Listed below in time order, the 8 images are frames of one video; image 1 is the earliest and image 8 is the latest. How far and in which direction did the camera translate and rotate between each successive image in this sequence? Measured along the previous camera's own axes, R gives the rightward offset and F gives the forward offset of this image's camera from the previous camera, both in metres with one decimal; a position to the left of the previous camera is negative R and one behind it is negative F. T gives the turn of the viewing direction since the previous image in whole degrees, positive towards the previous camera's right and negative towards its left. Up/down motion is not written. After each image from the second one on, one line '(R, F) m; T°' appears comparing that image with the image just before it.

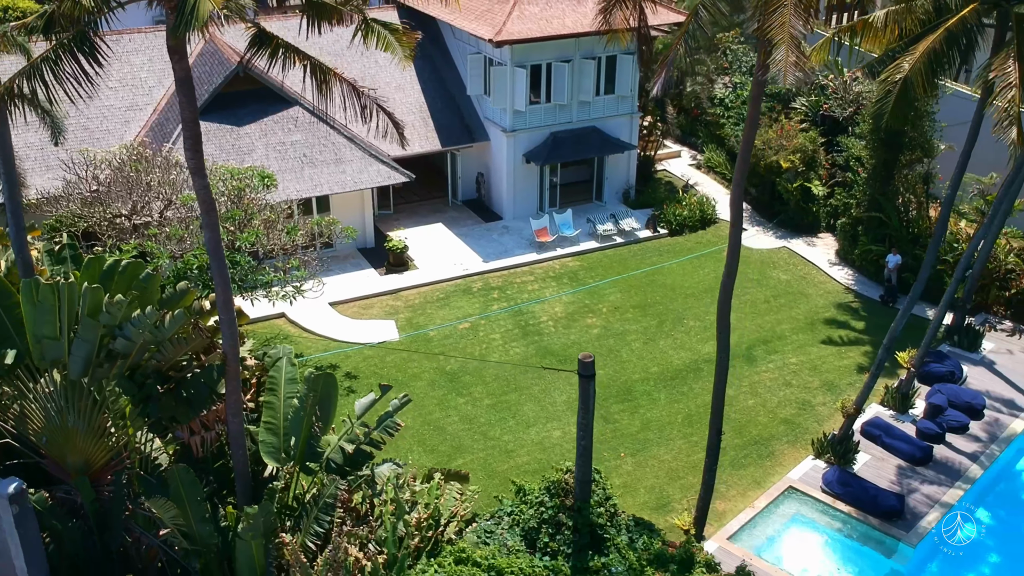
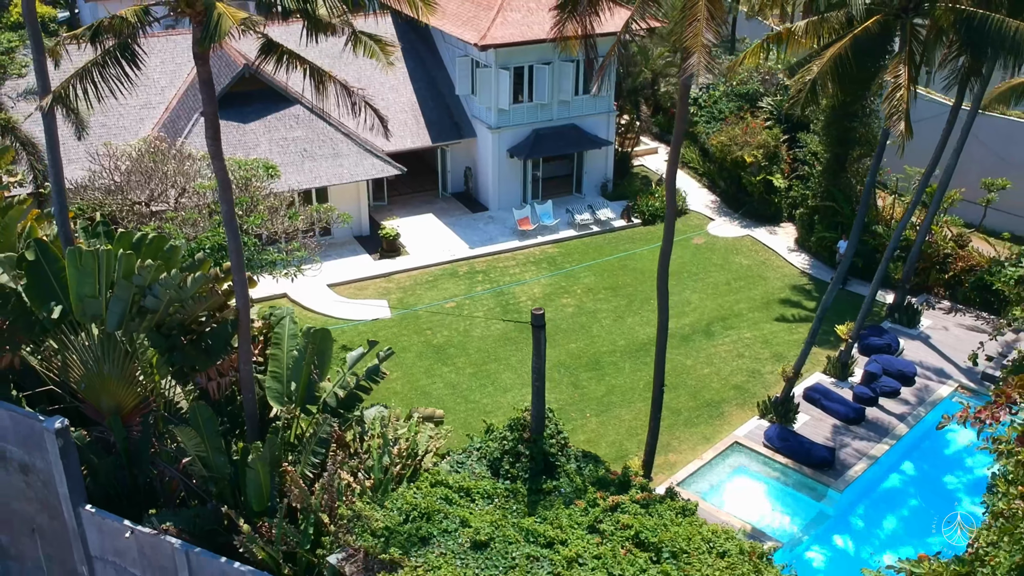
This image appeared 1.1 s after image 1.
(+0.4, -2.2) m; 0°
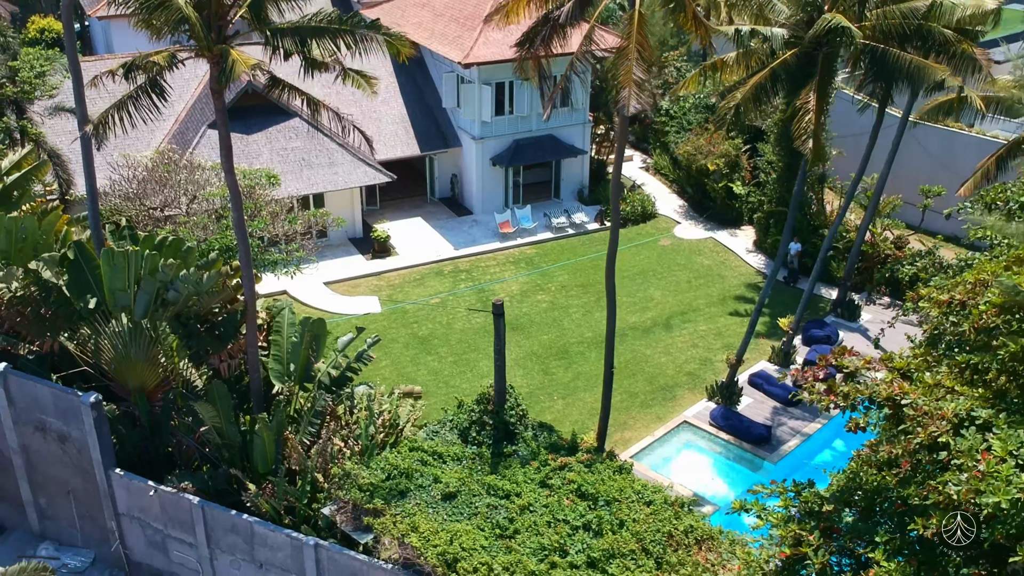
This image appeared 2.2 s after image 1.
(+0.5, -2.5) m; 0°
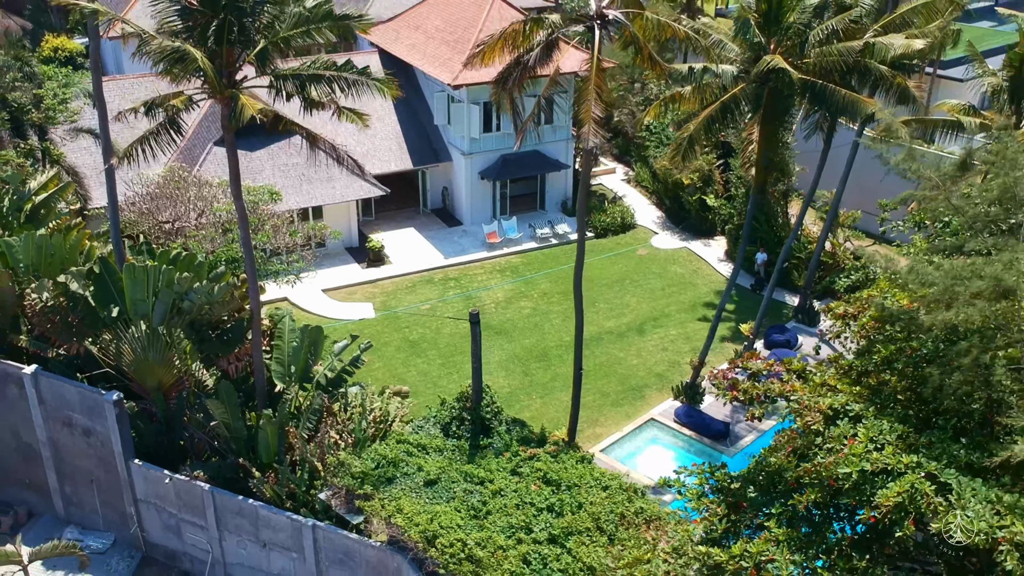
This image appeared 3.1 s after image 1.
(+0.4, -2.1) m; 0°
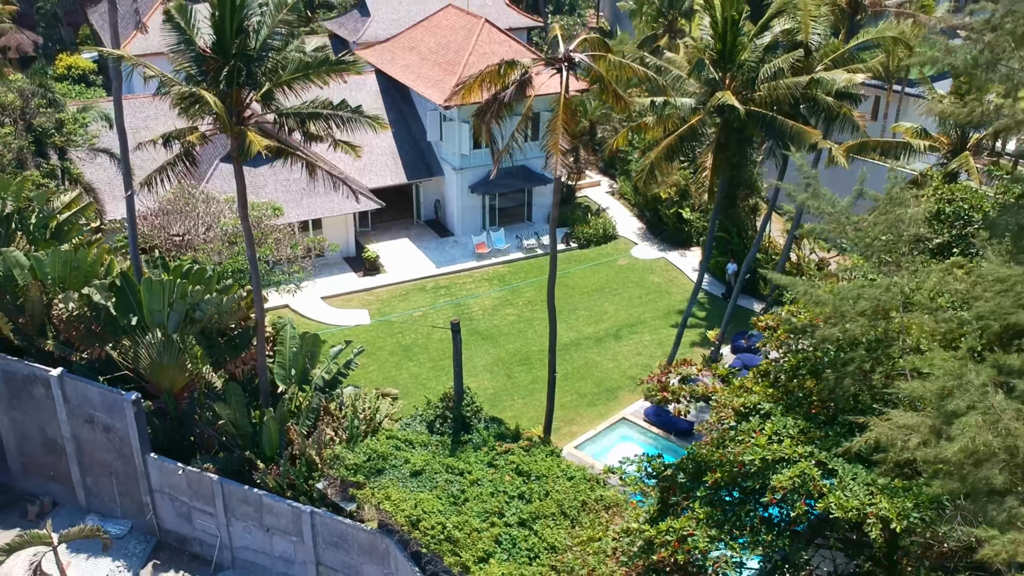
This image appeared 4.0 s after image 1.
(+0.4, -2.1) m; 0°
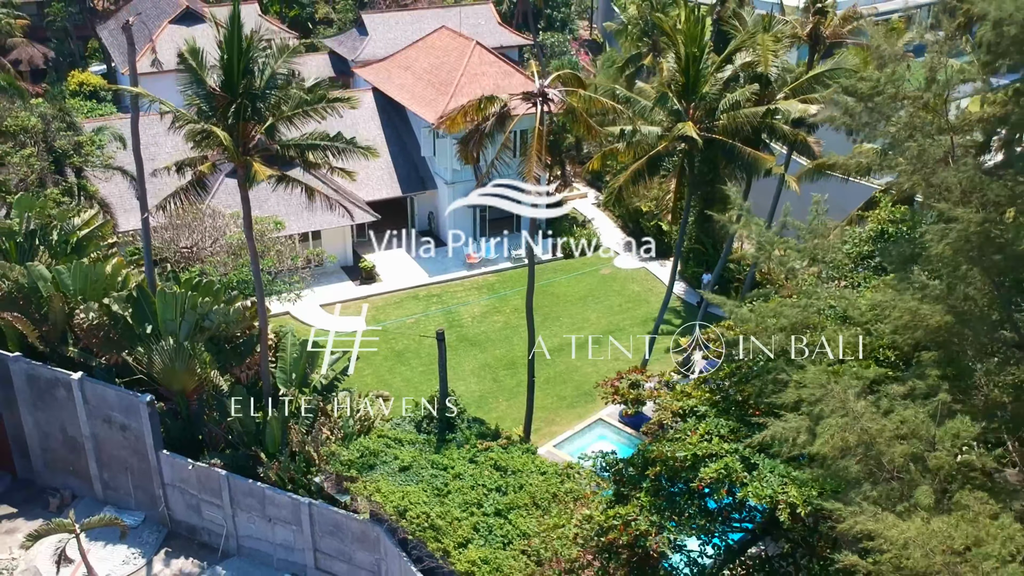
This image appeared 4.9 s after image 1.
(+0.4, -2.1) m; 0°
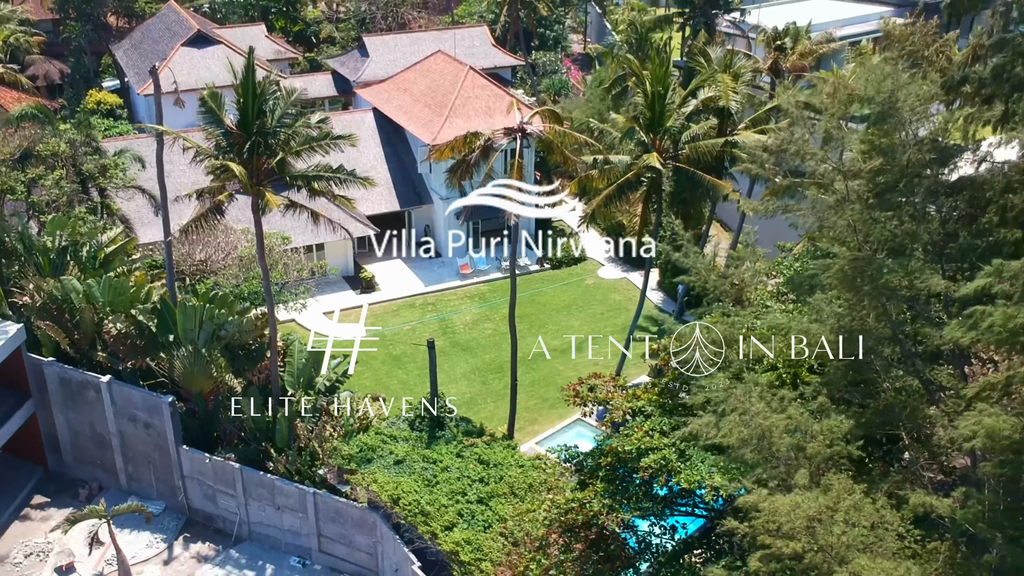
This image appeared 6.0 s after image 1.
(+0.4, -2.7) m; 0°
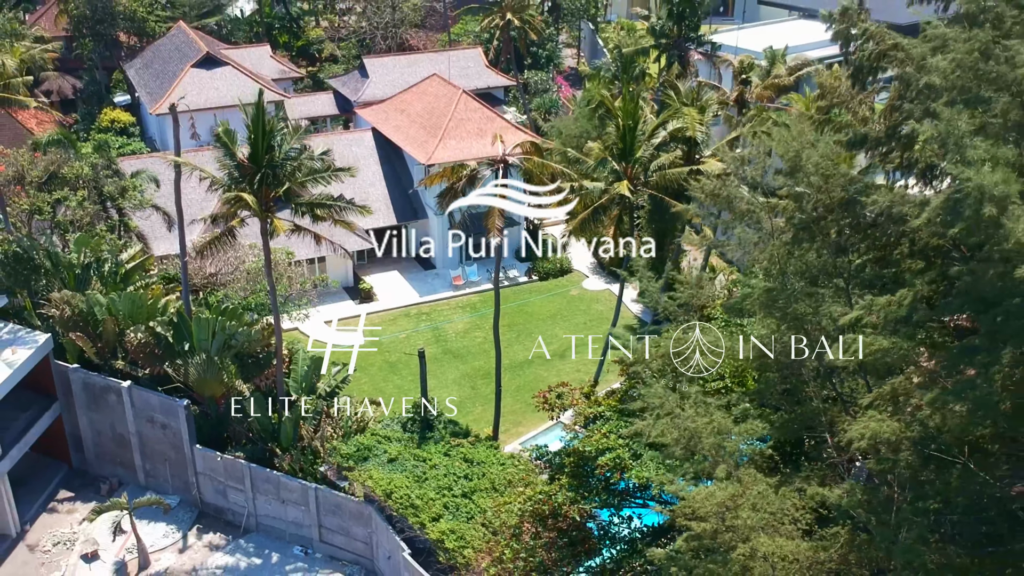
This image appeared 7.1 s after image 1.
(+0.5, -2.7) m; 0°
